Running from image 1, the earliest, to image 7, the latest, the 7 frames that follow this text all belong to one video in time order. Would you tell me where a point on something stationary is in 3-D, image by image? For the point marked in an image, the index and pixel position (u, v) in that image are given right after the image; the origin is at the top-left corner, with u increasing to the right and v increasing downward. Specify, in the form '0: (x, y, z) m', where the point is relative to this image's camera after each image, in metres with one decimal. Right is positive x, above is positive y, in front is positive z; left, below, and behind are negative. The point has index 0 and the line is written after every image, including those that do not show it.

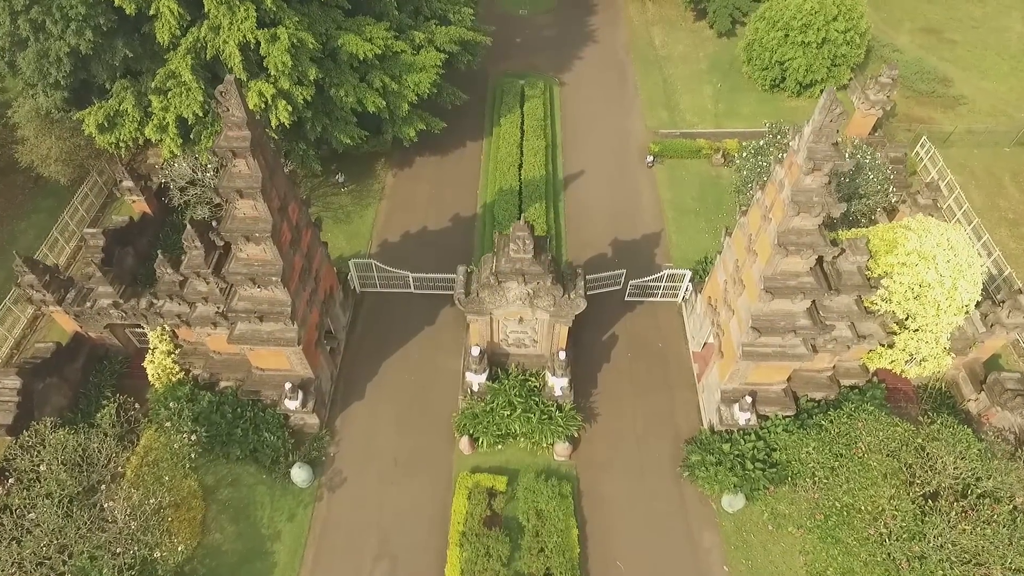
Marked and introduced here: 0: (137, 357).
0: (-12.5, -2.4, +18.6) m
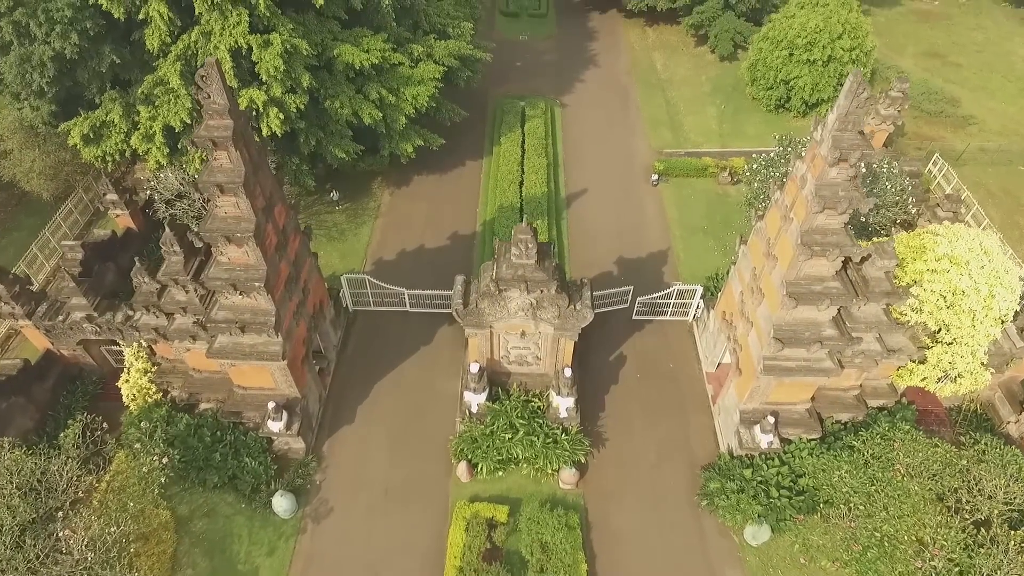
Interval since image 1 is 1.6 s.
0: (-12.5, -2.8, +17.4) m
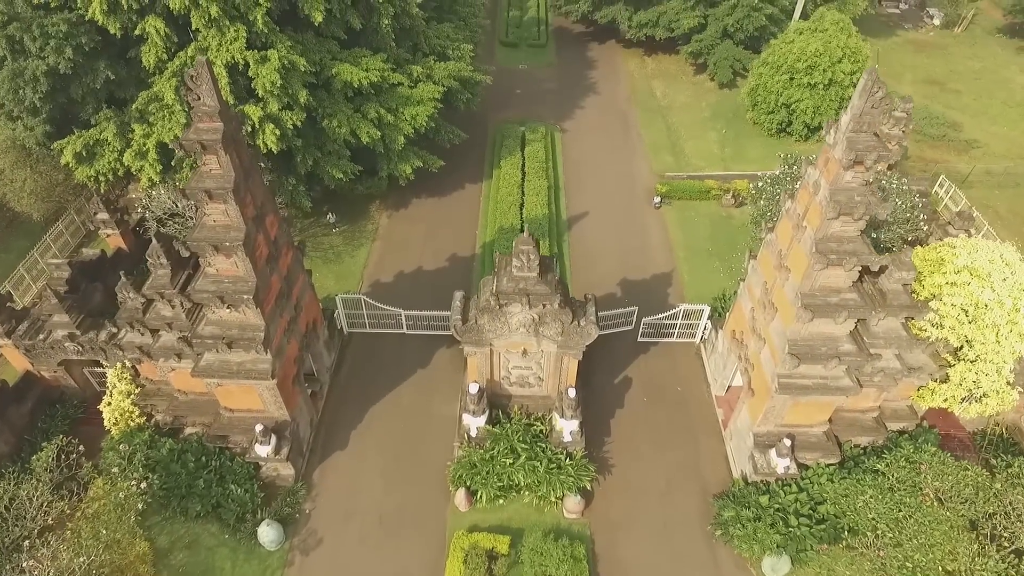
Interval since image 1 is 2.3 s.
0: (-12.5, -3.4, +16.7) m
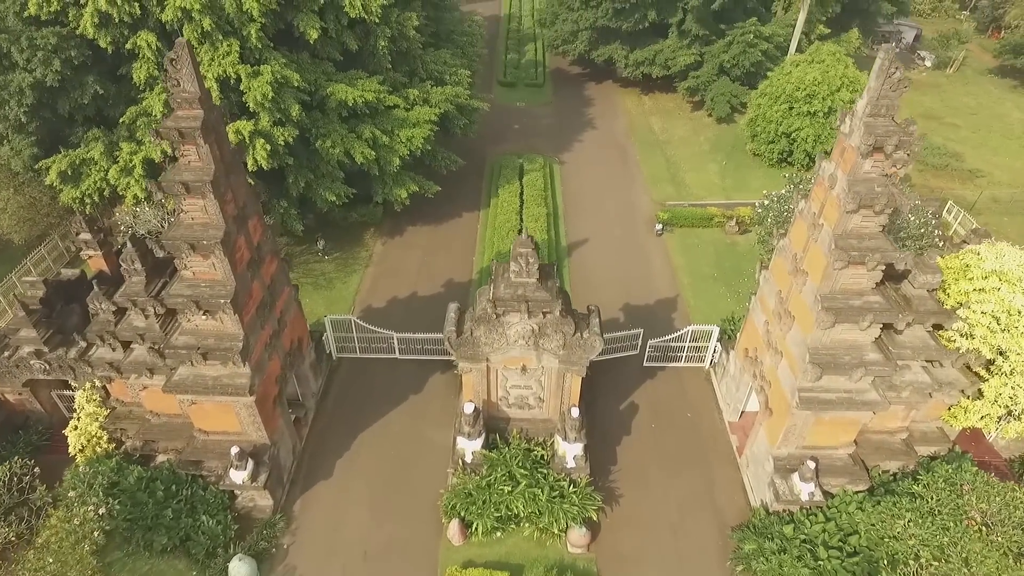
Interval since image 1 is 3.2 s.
0: (-12.5, -3.9, +15.5) m
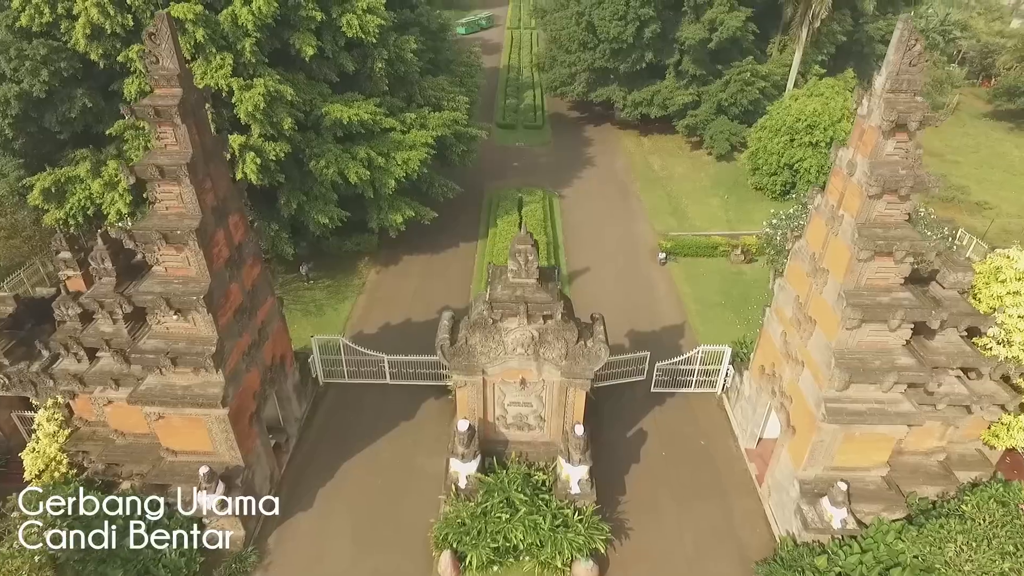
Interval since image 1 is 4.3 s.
0: (-12.5, -4.2, +14.3) m
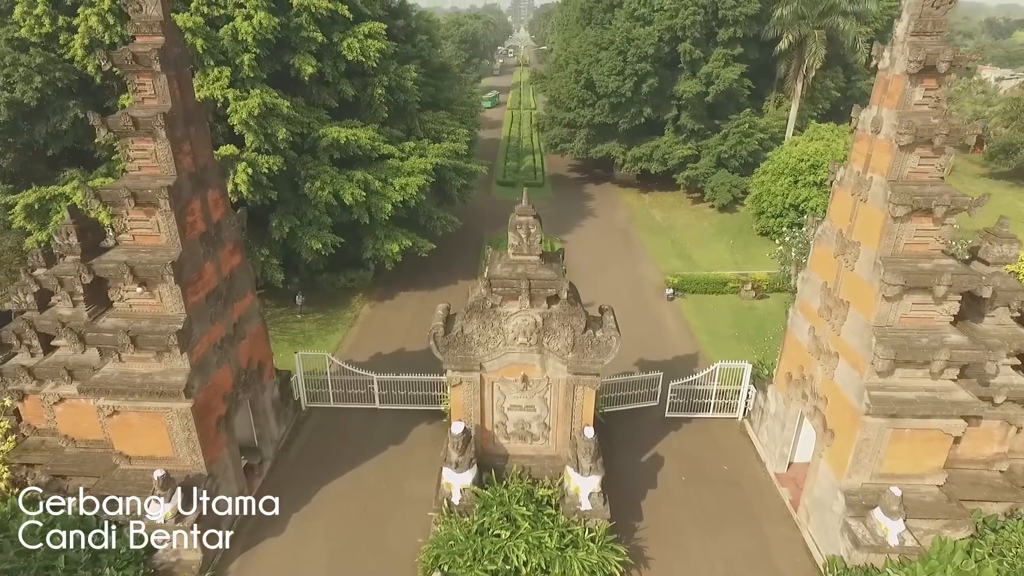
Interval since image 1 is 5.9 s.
0: (-12.5, -4.2, +12.7) m
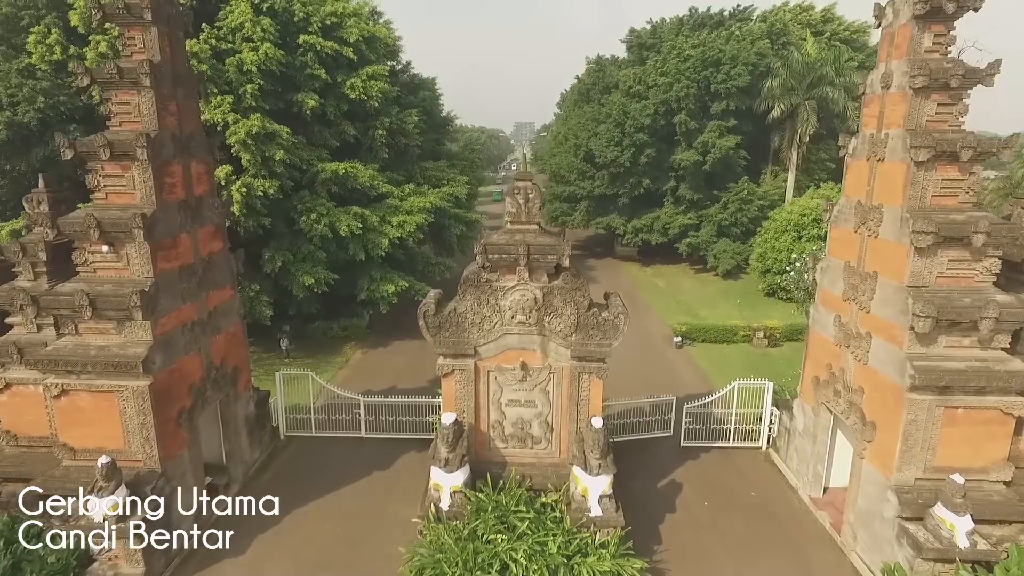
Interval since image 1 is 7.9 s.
0: (-12.5, -4.0, +11.2) m
